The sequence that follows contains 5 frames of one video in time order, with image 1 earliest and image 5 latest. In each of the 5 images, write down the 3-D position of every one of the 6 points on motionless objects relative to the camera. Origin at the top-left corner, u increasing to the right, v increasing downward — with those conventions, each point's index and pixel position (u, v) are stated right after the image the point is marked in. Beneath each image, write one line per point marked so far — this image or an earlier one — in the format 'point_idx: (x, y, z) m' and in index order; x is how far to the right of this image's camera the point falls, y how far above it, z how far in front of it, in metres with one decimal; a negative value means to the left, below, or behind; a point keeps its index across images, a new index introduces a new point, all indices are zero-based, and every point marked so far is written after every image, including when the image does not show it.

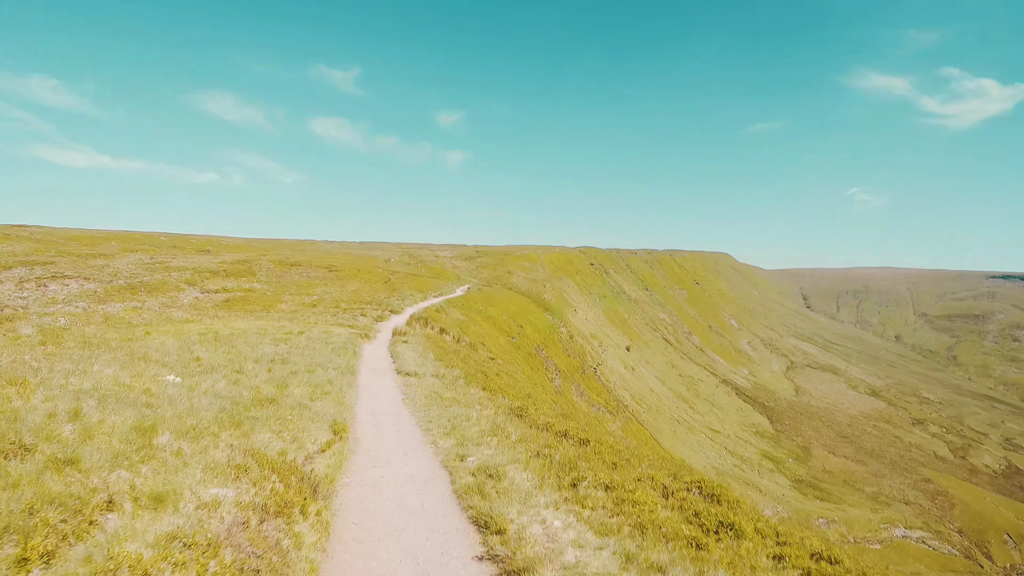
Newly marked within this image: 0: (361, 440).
0: (-5.4, -5.5, +14.8) m
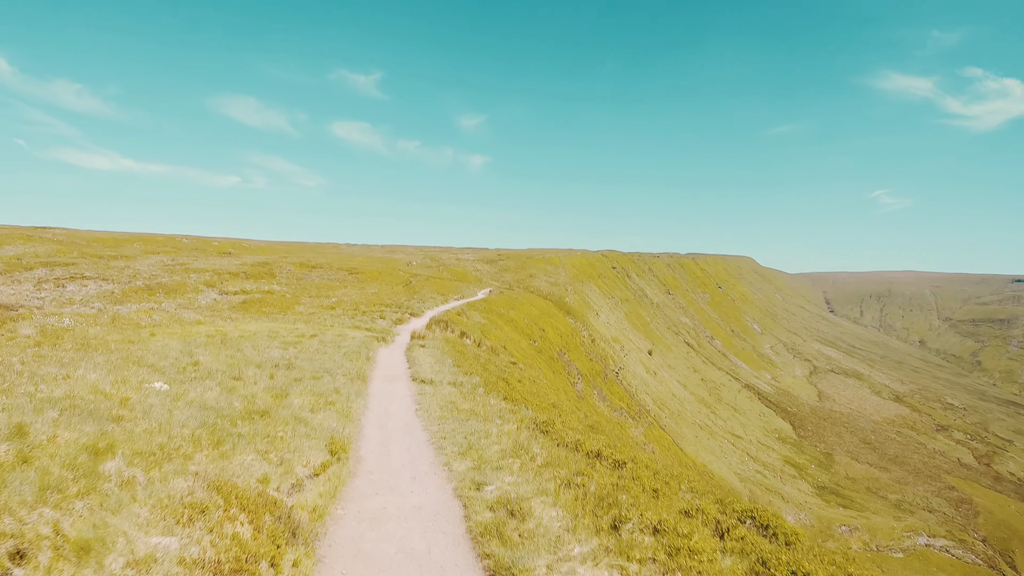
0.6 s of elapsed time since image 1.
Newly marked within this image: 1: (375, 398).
0: (-4.6, -5.4, +12.8) m
1: (-6.2, -5.0, +18.5) m
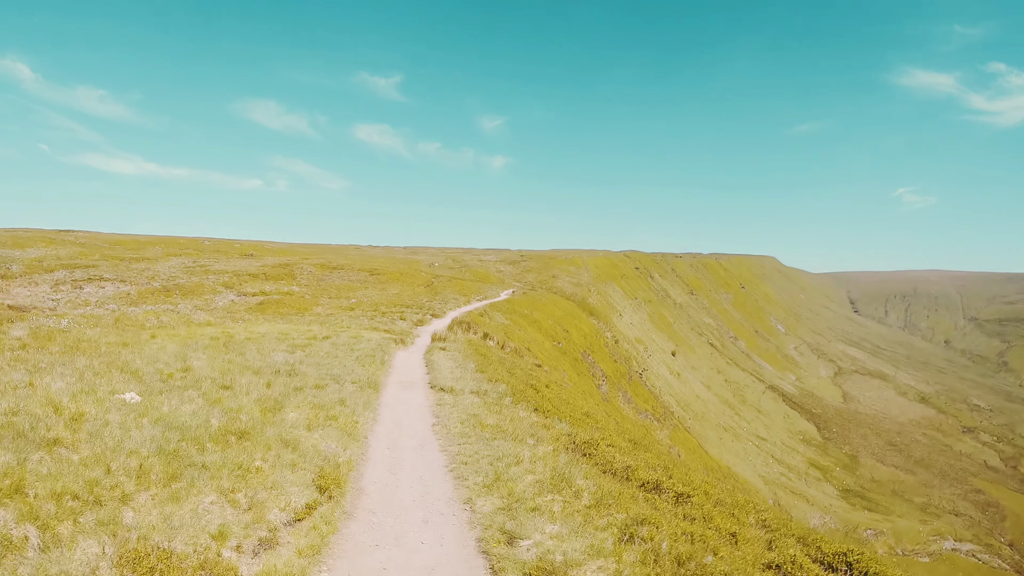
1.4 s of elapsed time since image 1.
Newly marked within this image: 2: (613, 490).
0: (-3.6, -5.1, +10.1) m
1: (-4.9, -4.7, +15.9) m
2: (+2.7, -5.5, +11.2) m
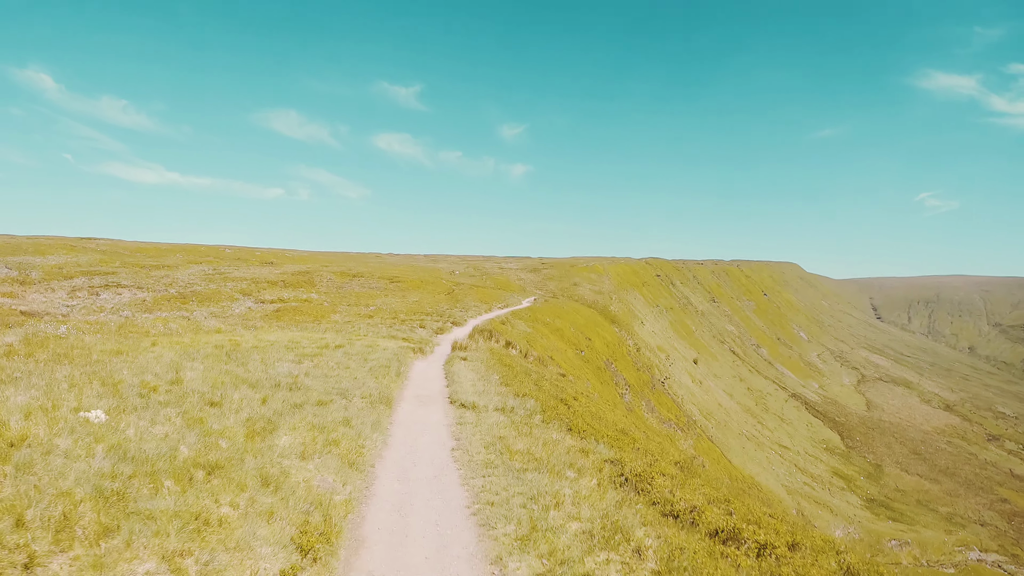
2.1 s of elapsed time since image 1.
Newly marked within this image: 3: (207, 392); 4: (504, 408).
0: (-2.8, -5.0, +7.8) m
1: (-3.8, -4.8, +13.6) m
2: (+3.6, -5.4, +8.5) m
3: (-9.9, -3.4, +13.3) m
4: (-0.4, -4.8, +16.4) m
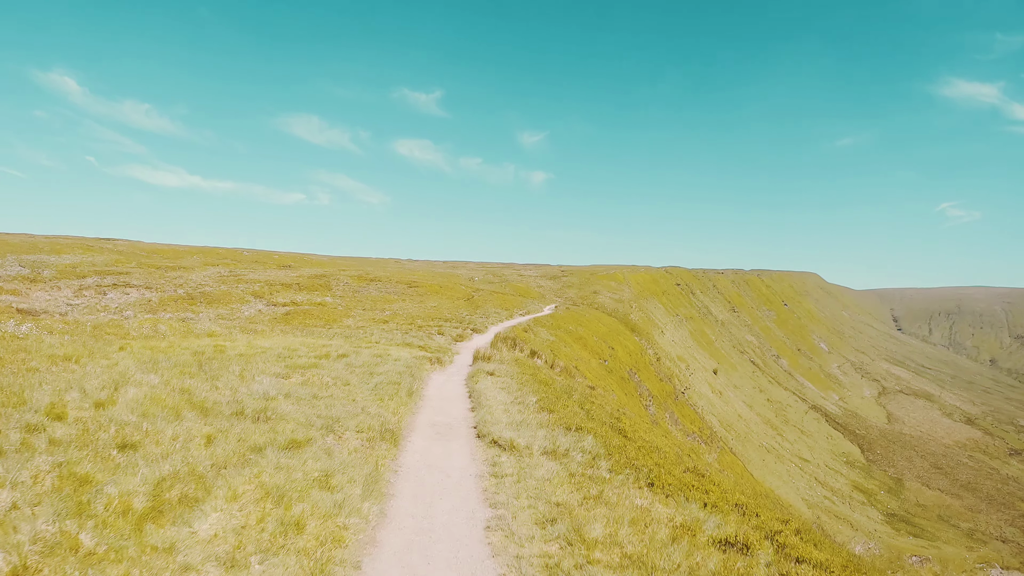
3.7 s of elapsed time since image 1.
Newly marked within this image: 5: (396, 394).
0: (-1.7, -4.6, +3.3) m
1: (-2.4, -4.5, +9.1) m
2: (+4.8, -5.0, +3.7) m
3: (-8.5, -3.1, +9.2) m
4: (+1.2, -4.6, +11.8) m
5: (-4.4, -3.9, +15.6) m
